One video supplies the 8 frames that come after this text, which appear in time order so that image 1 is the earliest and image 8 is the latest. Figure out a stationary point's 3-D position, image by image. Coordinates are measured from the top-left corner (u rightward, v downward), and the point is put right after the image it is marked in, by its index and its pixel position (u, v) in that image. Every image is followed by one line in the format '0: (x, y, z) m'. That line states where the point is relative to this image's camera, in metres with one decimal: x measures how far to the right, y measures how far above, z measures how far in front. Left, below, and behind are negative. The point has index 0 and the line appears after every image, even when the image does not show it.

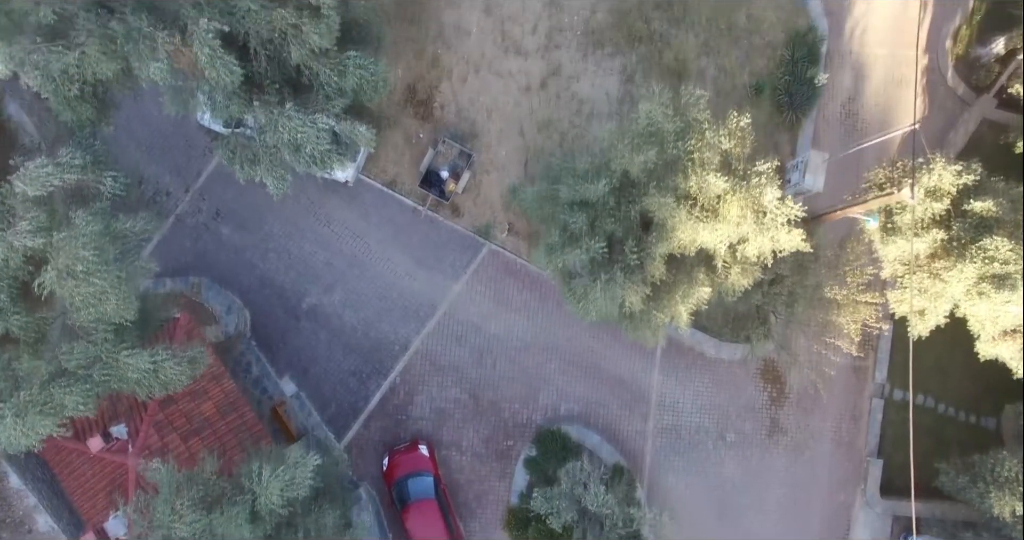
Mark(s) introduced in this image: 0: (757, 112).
0: (+4.6, +3.0, +17.7) m
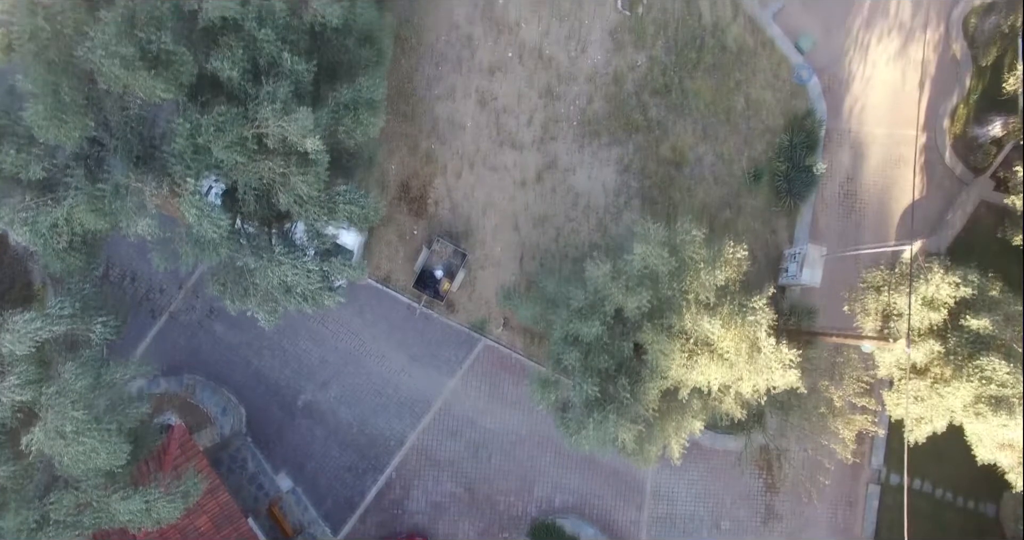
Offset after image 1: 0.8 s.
0: (+4.5, +1.3, +17.6) m
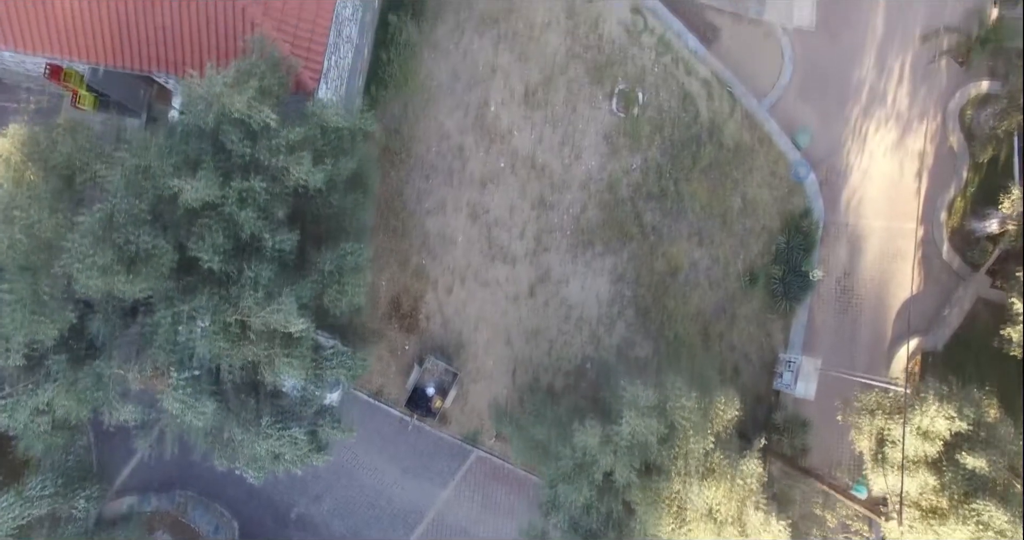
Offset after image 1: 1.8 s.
0: (+4.4, -0.6, +17.4) m
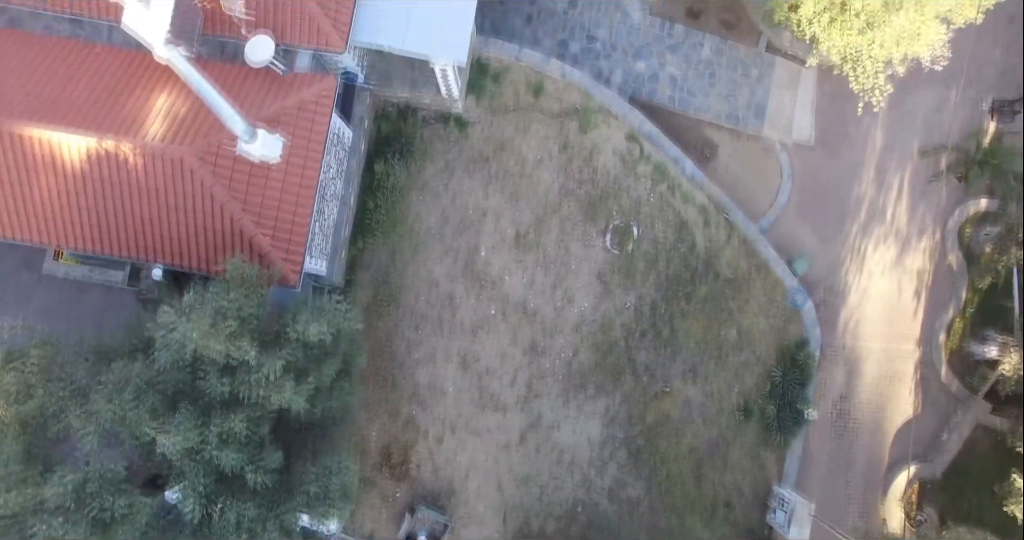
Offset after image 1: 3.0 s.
0: (+4.2, -3.1, +17.2) m
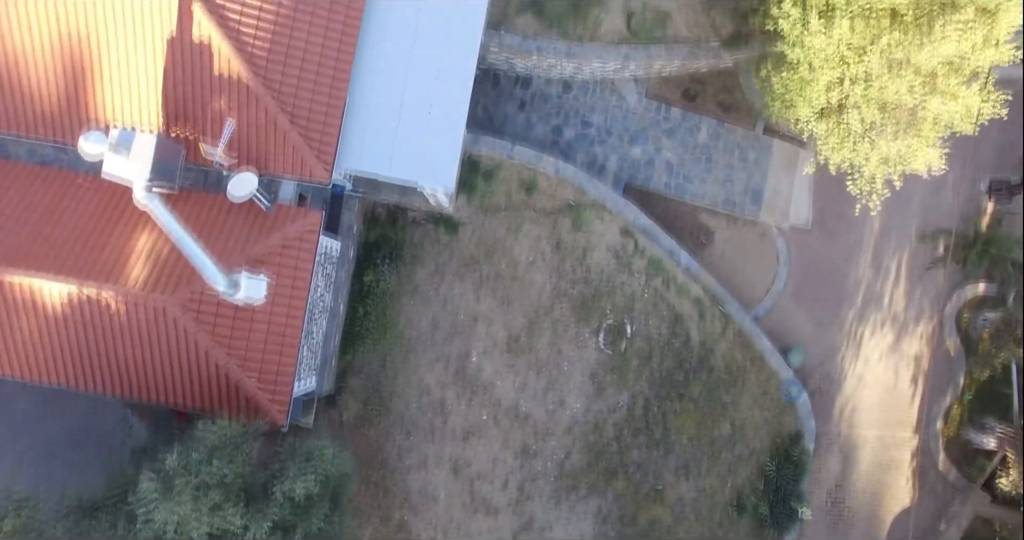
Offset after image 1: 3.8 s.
0: (+4.1, -4.8, +17.2) m
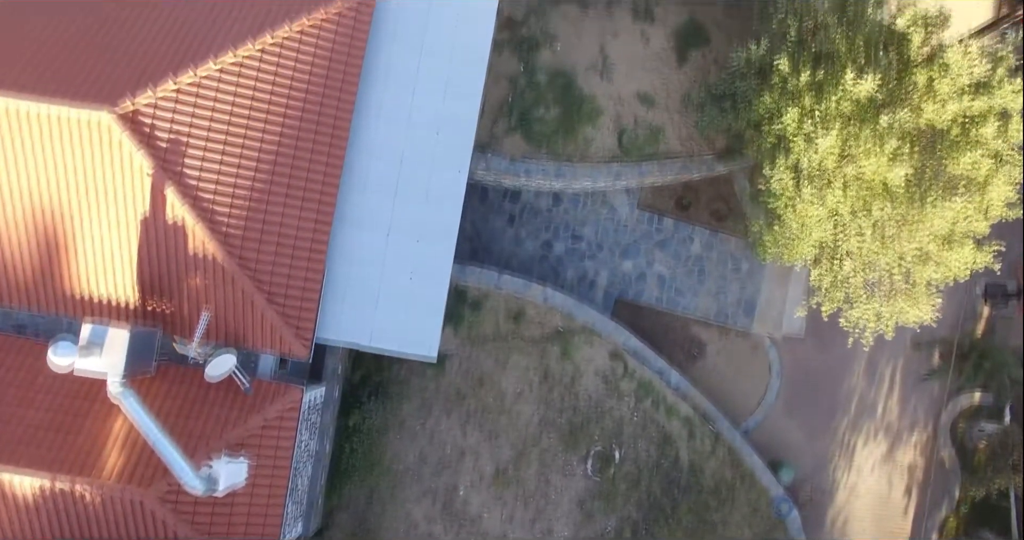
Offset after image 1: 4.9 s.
0: (+3.9, -7.0, +17.2) m
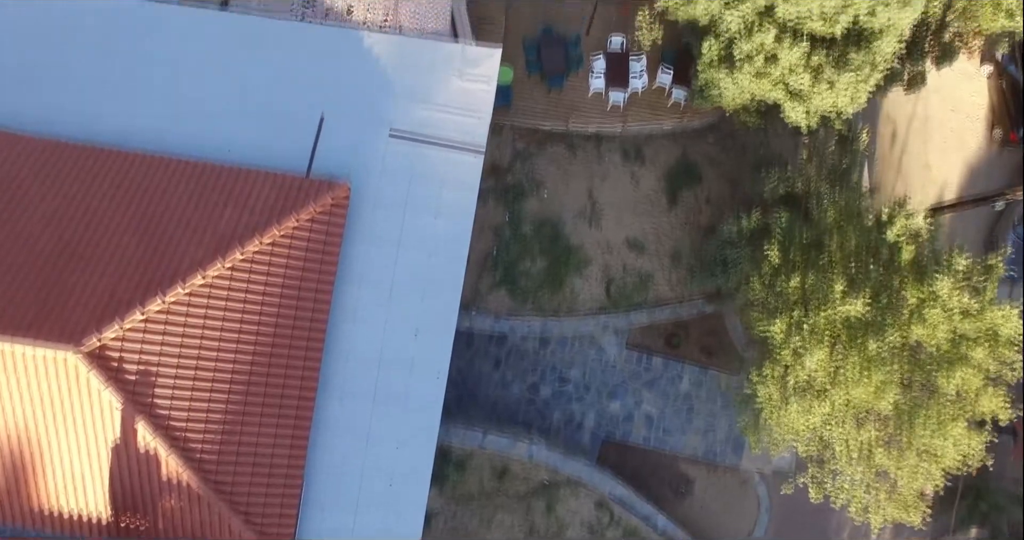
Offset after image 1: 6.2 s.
0: (+3.6, -9.6, +17.4) m
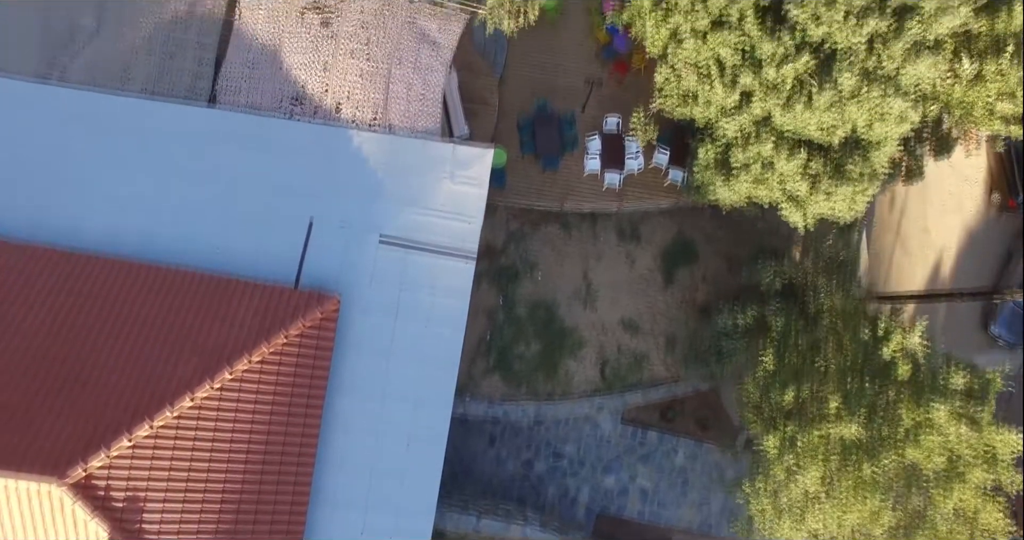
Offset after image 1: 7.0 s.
0: (+3.5, -11.0, +17.6) m
